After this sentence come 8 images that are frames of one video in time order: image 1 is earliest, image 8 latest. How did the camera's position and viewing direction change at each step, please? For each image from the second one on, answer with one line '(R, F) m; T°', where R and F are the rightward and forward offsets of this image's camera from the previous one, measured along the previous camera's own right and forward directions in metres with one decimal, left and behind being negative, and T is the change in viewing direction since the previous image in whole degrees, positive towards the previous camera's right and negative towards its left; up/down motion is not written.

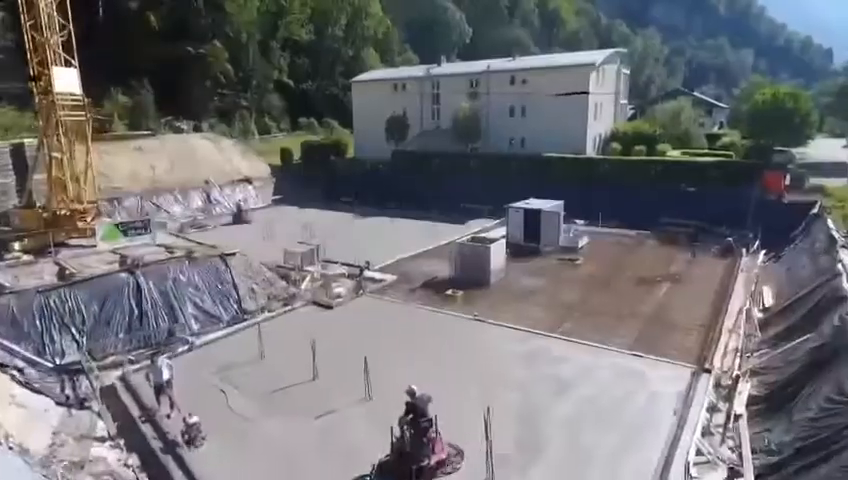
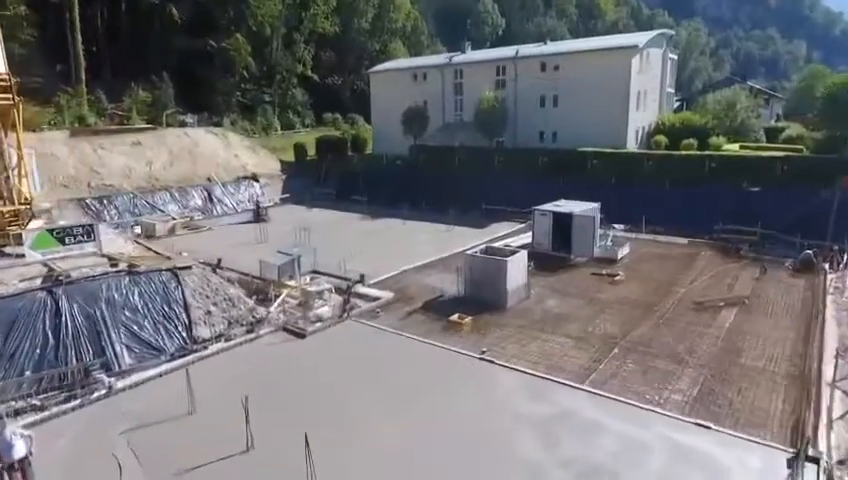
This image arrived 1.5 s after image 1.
(+0.8, +3.0) m; -4°
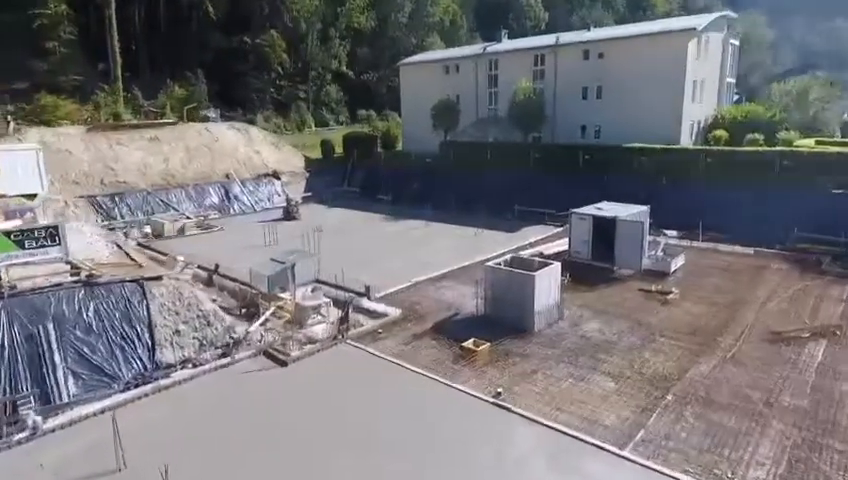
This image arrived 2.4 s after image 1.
(+0.6, +2.1) m; -4°
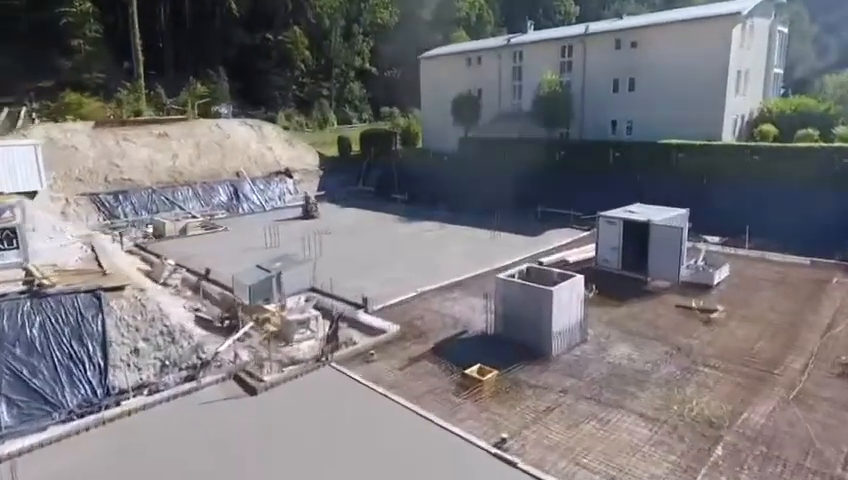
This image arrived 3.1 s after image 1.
(+0.5, +1.5) m; -3°
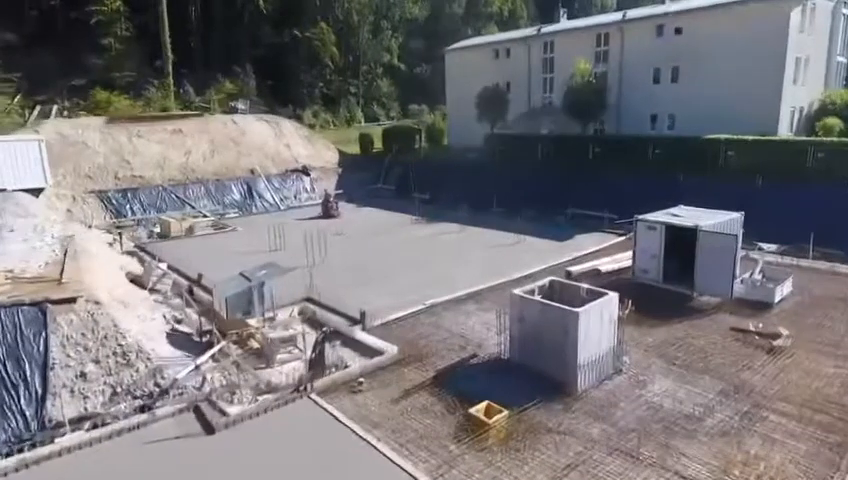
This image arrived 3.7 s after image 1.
(+0.5, +1.6) m; -3°
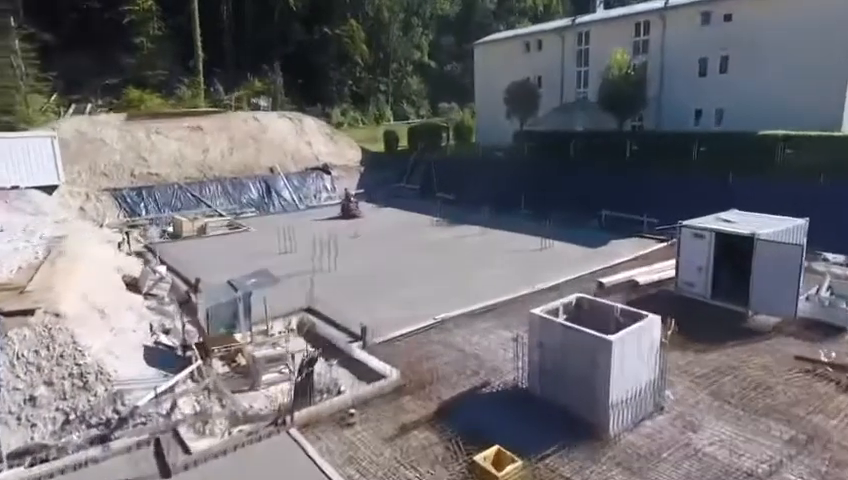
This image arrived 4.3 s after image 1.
(+0.4, +1.2) m; -3°
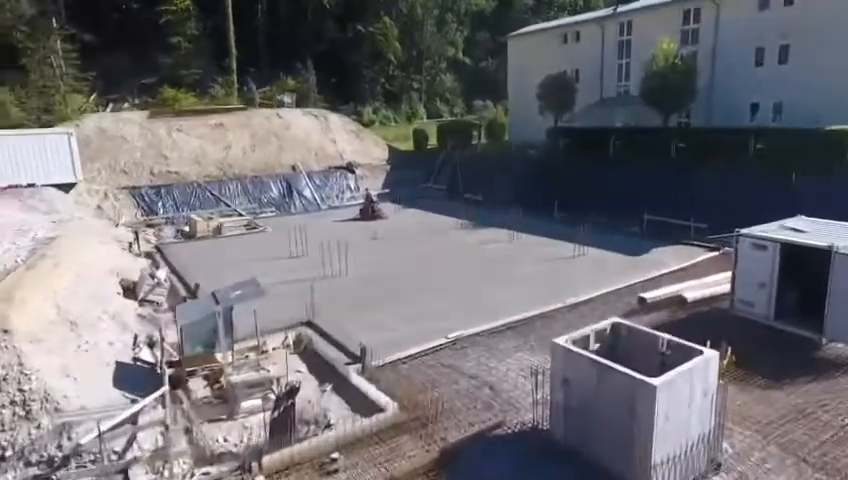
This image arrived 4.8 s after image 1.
(+0.4, +1.2) m; -4°
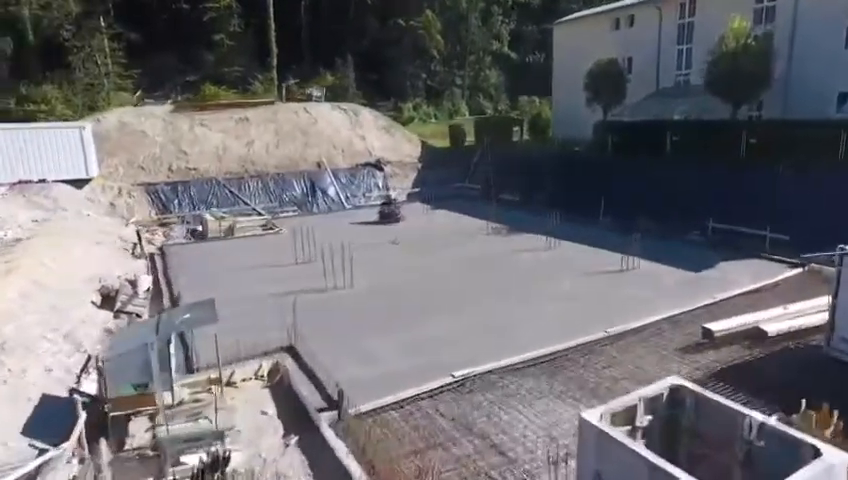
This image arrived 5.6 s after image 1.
(+0.6, +1.8) m; -5°
